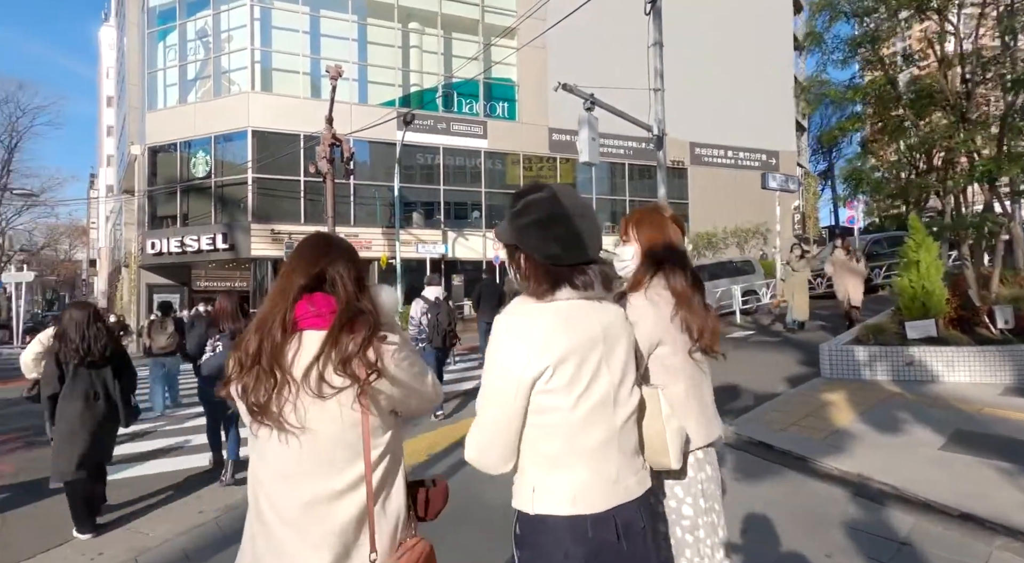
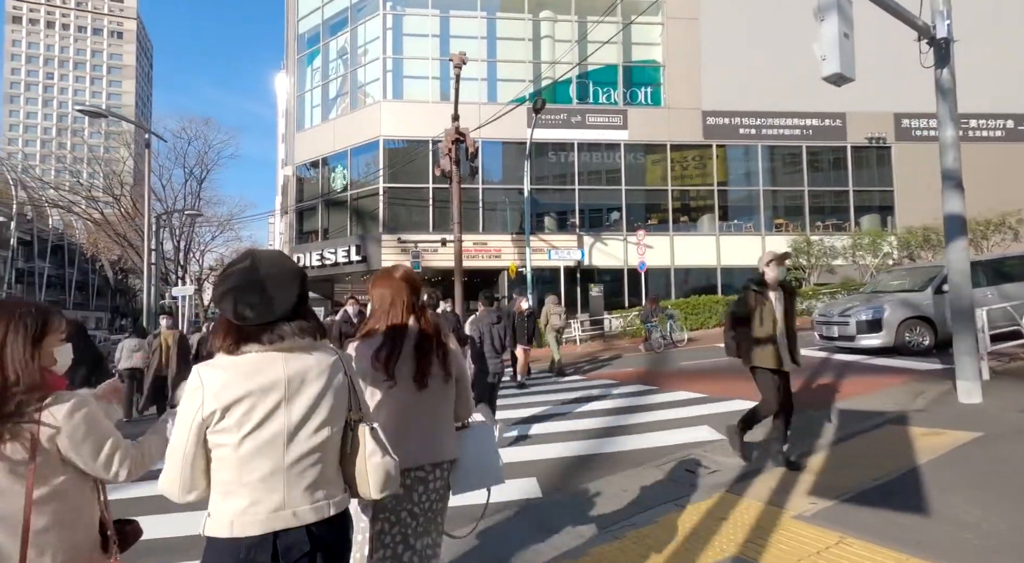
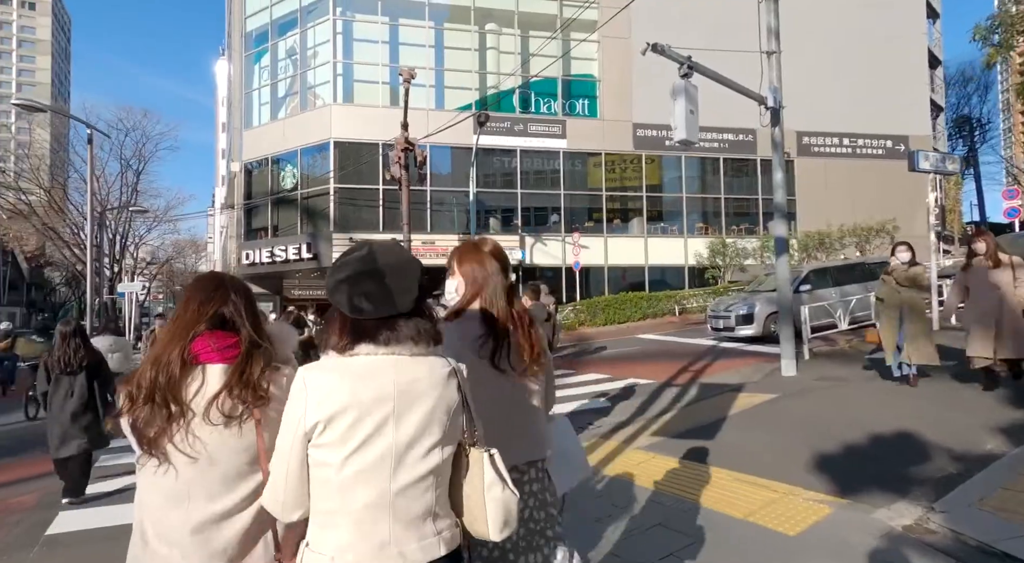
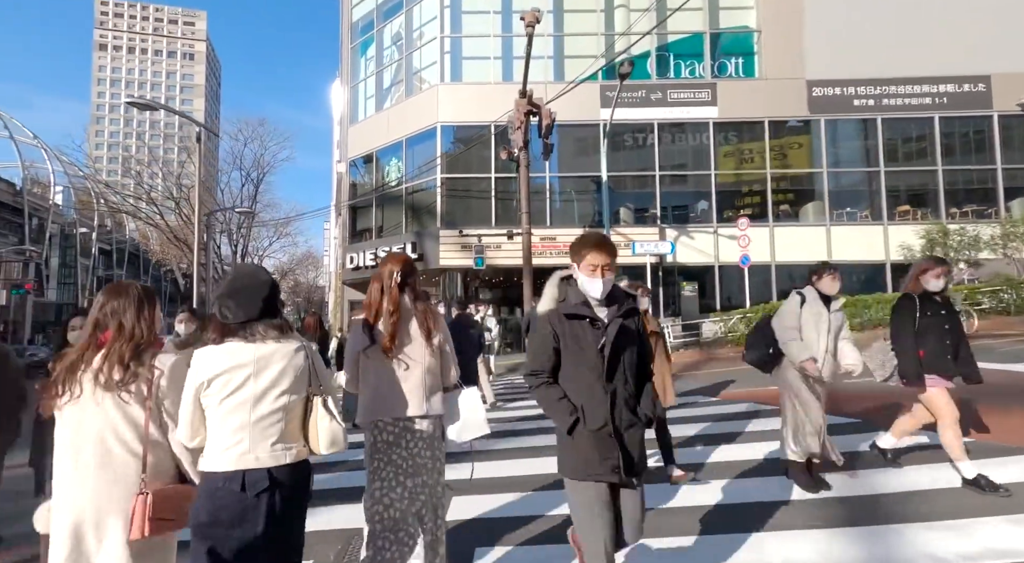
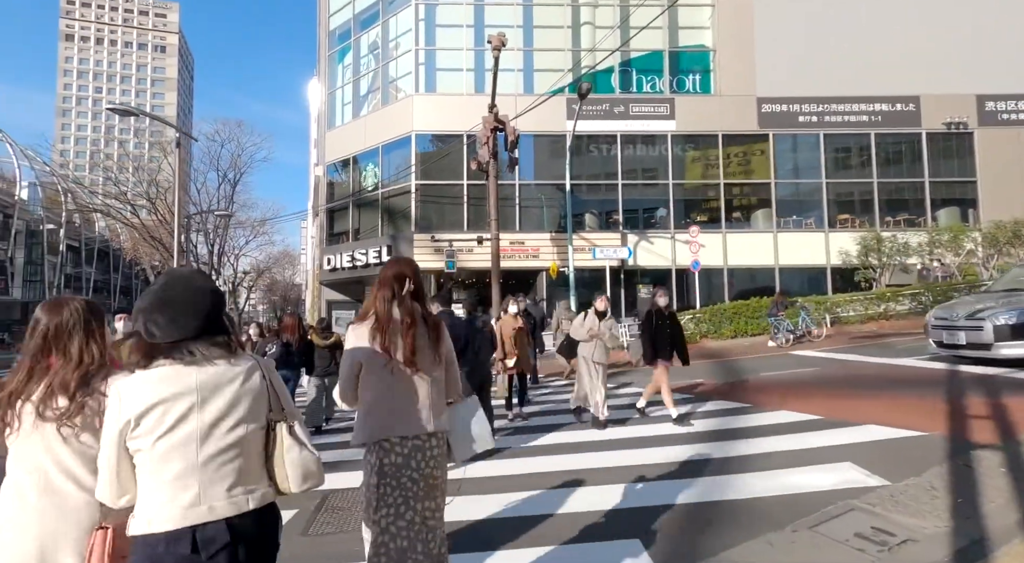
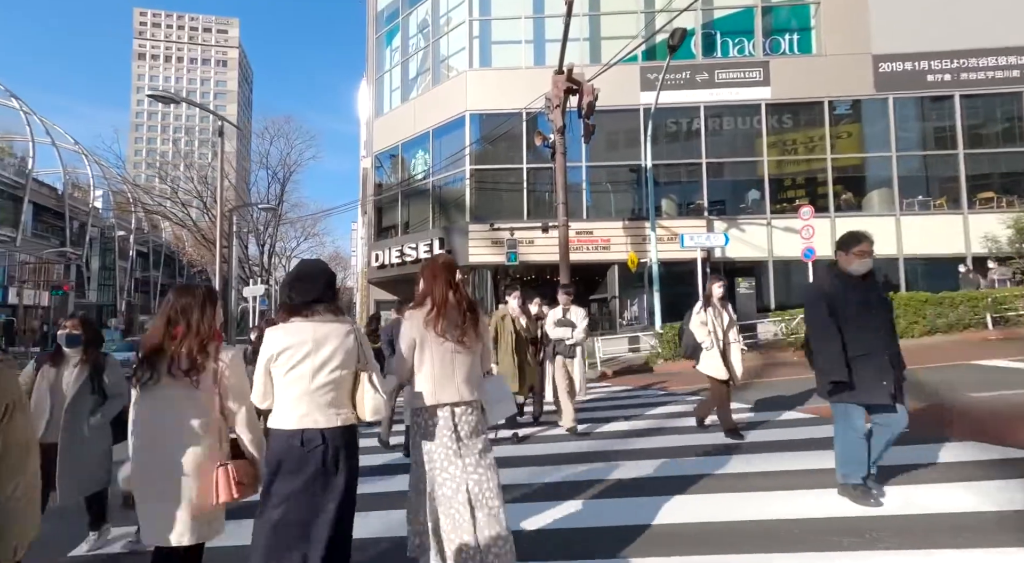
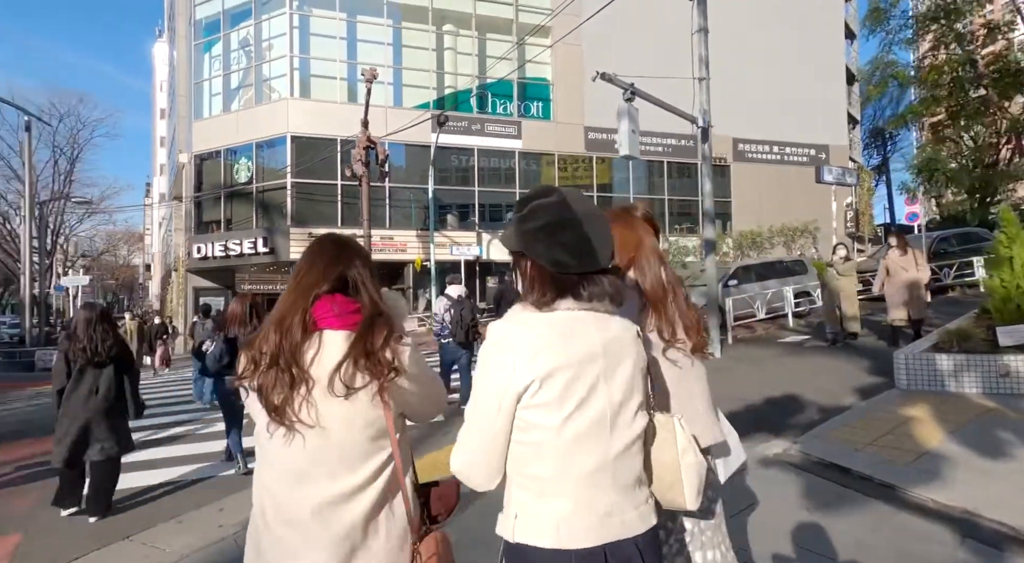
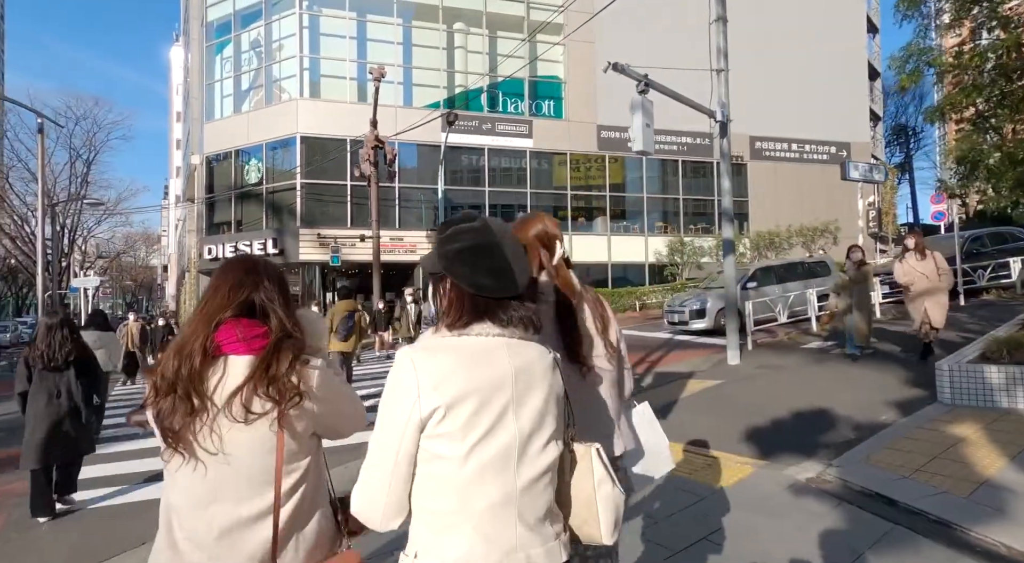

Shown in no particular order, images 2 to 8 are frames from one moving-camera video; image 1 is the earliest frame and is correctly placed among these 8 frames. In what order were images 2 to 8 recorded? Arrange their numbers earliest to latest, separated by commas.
7, 8, 3, 2, 5, 4, 6
